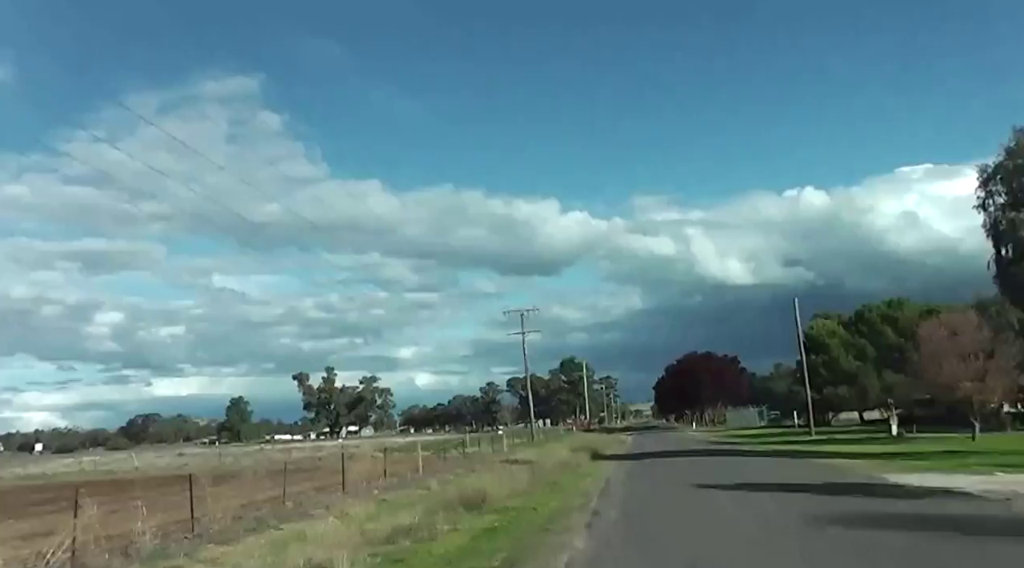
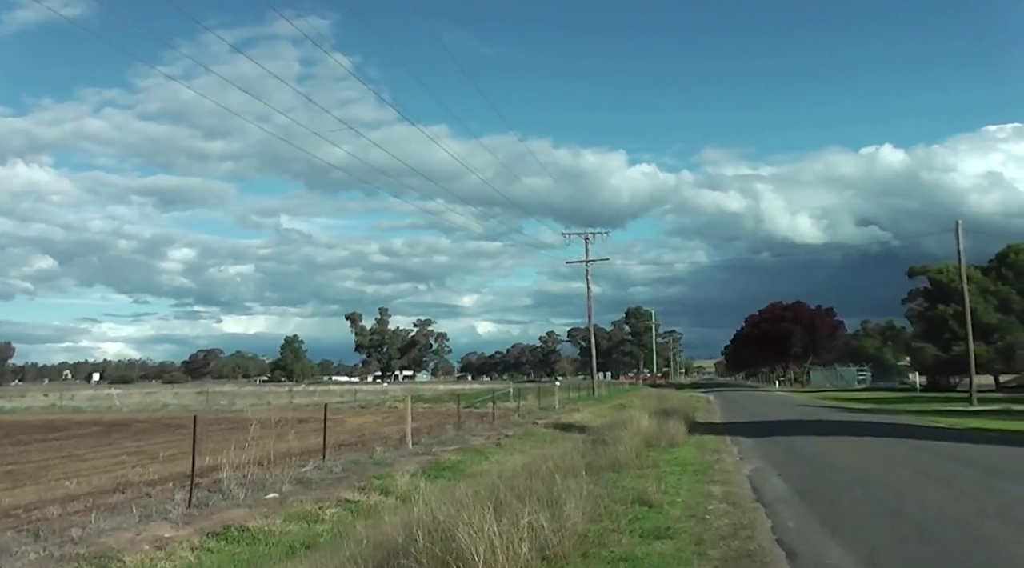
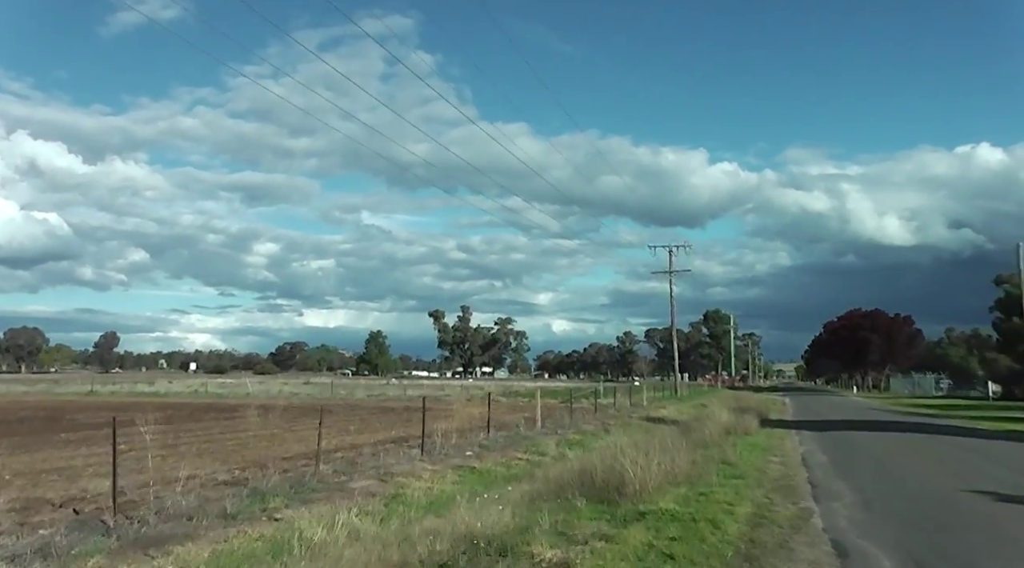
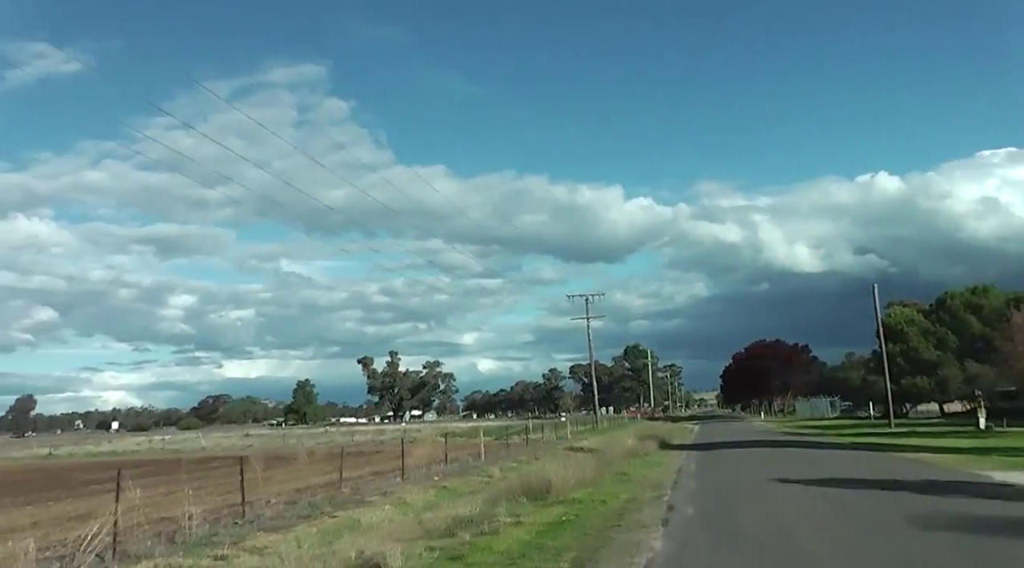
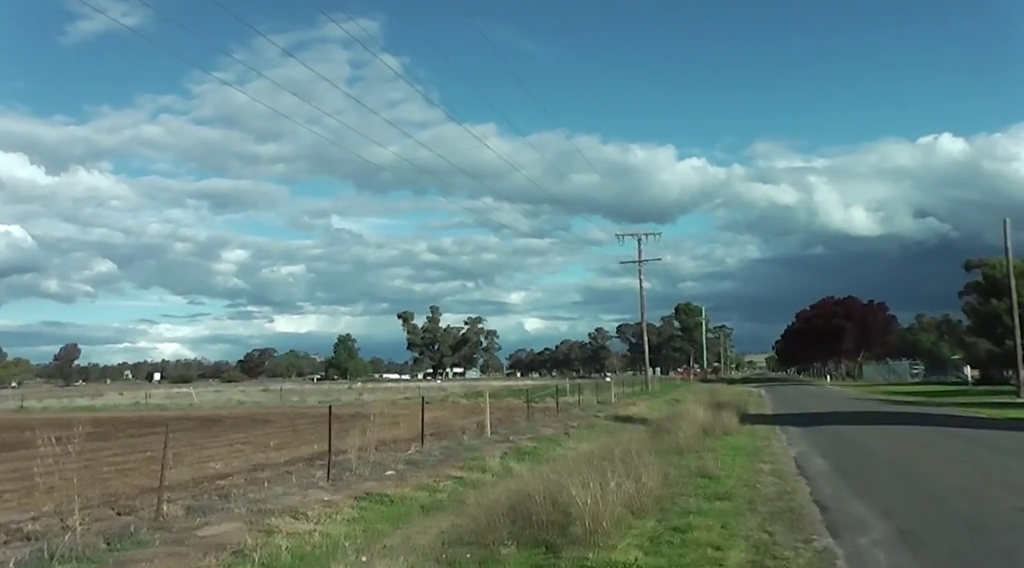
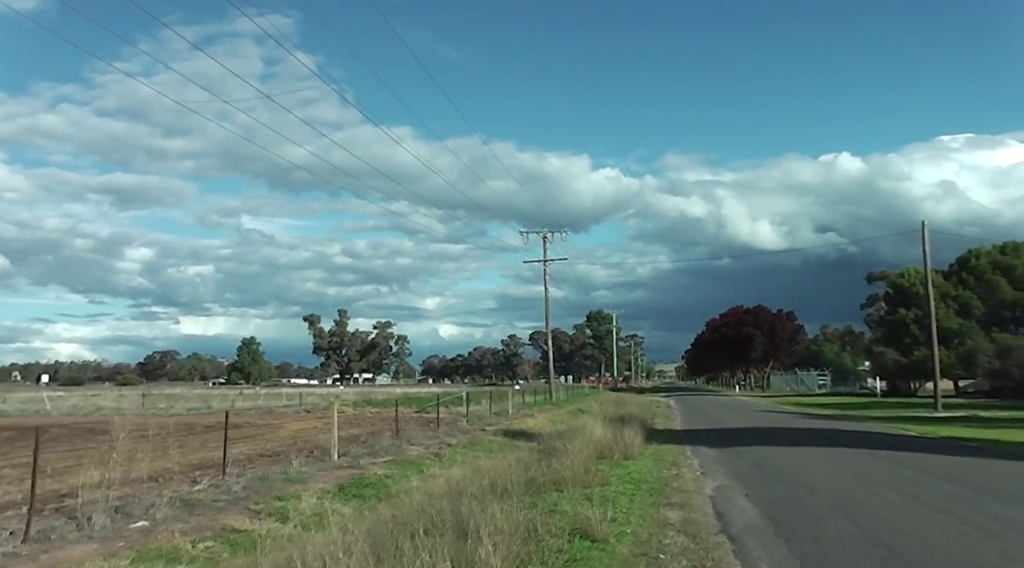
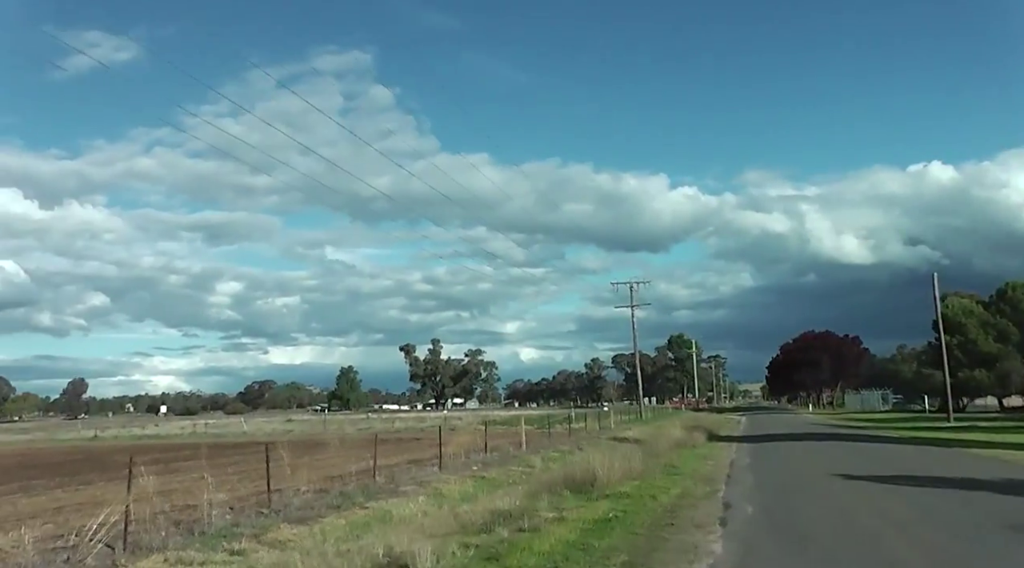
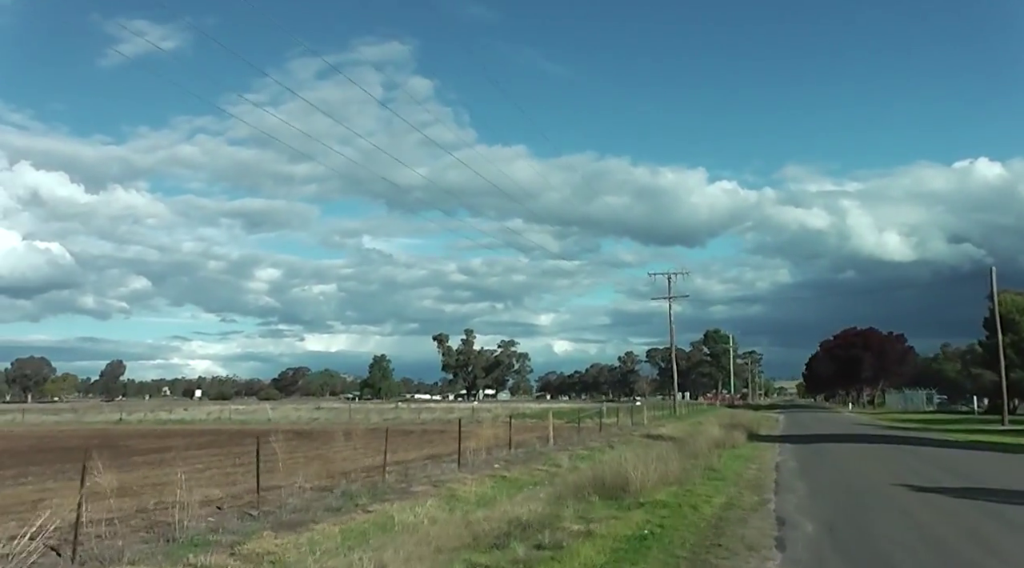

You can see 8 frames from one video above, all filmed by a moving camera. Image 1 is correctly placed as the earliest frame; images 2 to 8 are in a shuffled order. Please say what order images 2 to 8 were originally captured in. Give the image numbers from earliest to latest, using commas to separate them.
4, 7, 8, 3, 5, 2, 6
